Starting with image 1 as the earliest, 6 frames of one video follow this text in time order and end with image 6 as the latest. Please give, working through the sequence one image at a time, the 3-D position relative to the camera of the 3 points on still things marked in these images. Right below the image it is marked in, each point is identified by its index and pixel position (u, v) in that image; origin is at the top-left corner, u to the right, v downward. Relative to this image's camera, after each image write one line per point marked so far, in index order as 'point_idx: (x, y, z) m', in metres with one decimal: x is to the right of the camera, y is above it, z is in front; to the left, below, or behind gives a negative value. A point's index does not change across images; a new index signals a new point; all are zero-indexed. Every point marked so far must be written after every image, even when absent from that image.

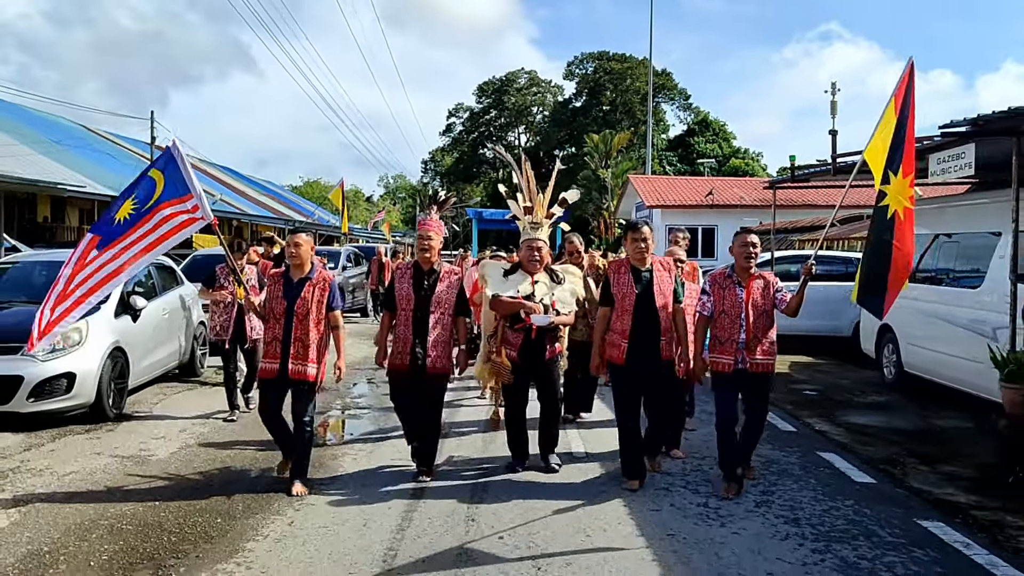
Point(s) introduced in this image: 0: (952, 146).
0: (+3.2, +1.0, +6.4) m
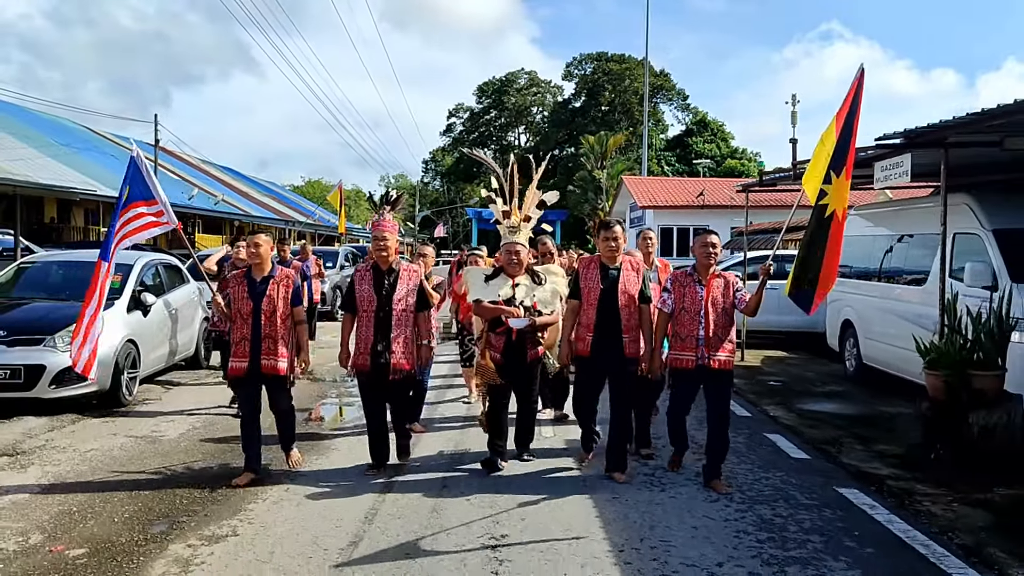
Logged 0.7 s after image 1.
0: (+3.0, +1.1, +7.0) m
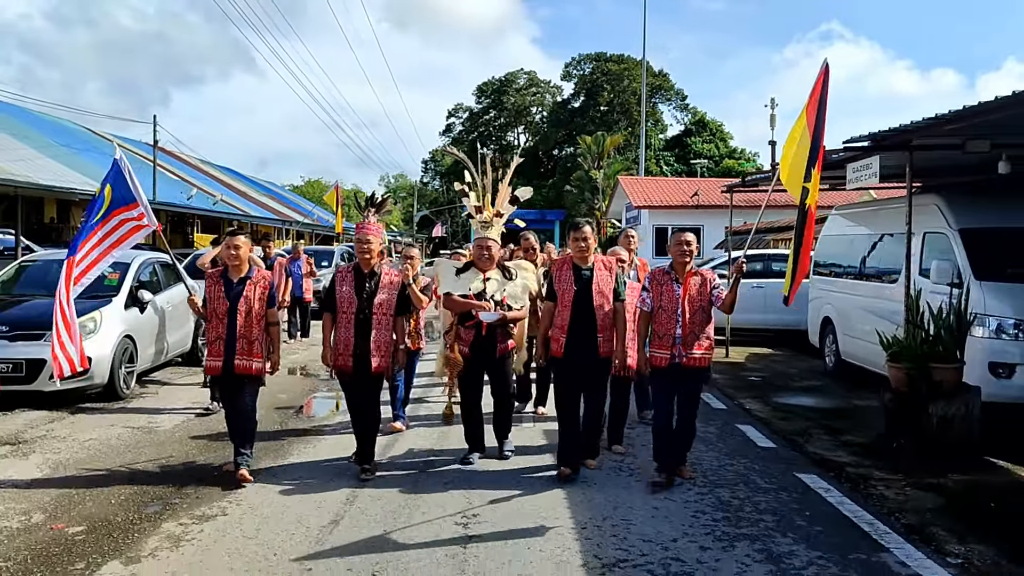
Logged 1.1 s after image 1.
0: (+2.9, +1.1, +7.2) m
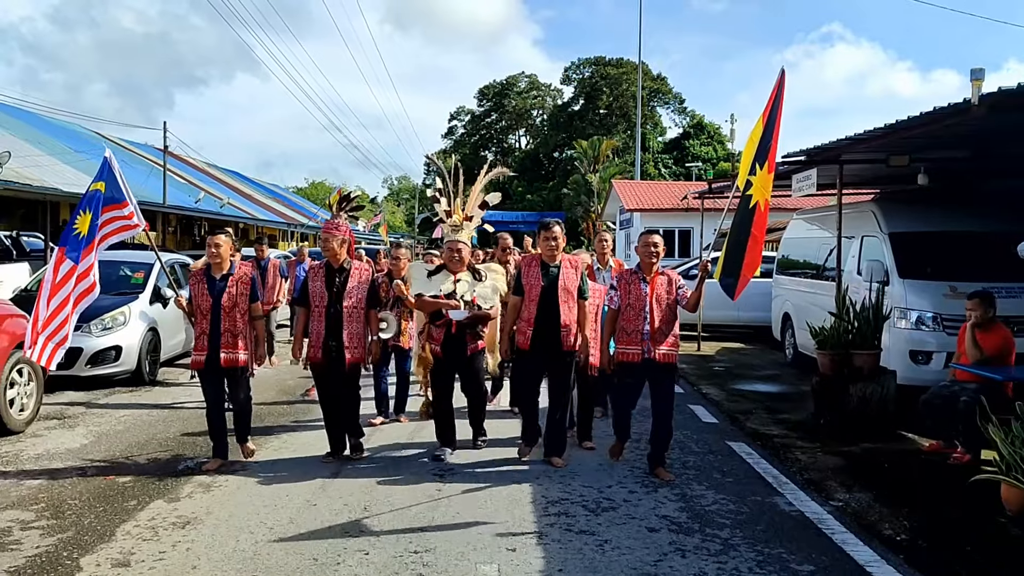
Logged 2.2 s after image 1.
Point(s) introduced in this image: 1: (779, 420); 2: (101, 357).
0: (+2.7, +1.1, +8.2) m
1: (+2.2, -1.1, +7.3) m
2: (-3.7, -0.6, +7.9) m
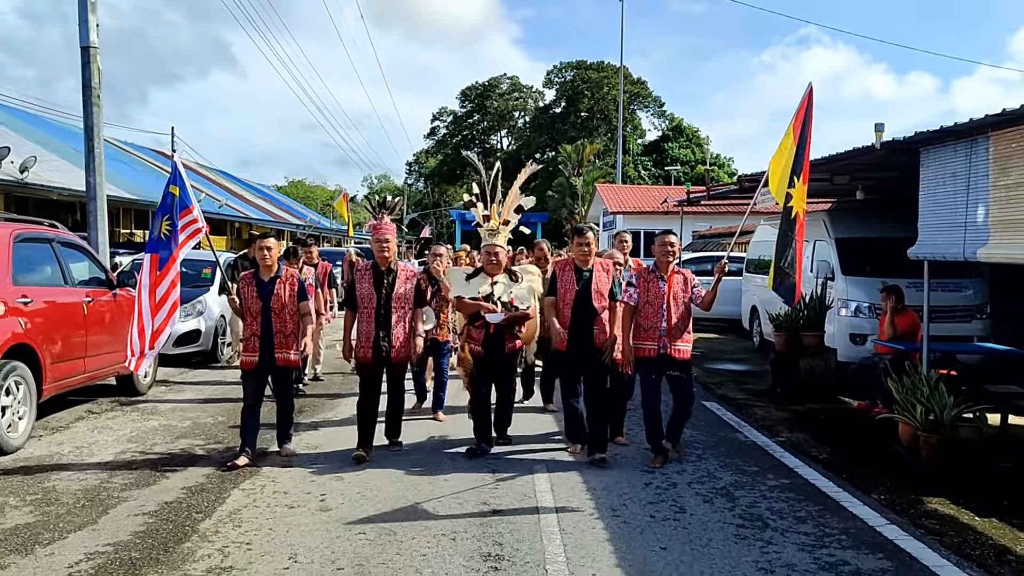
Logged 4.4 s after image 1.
0: (+2.9, +1.2, +9.9) m
1: (+2.4, -1.0, +9.0) m
2: (-3.6, -0.6, +9.5) m
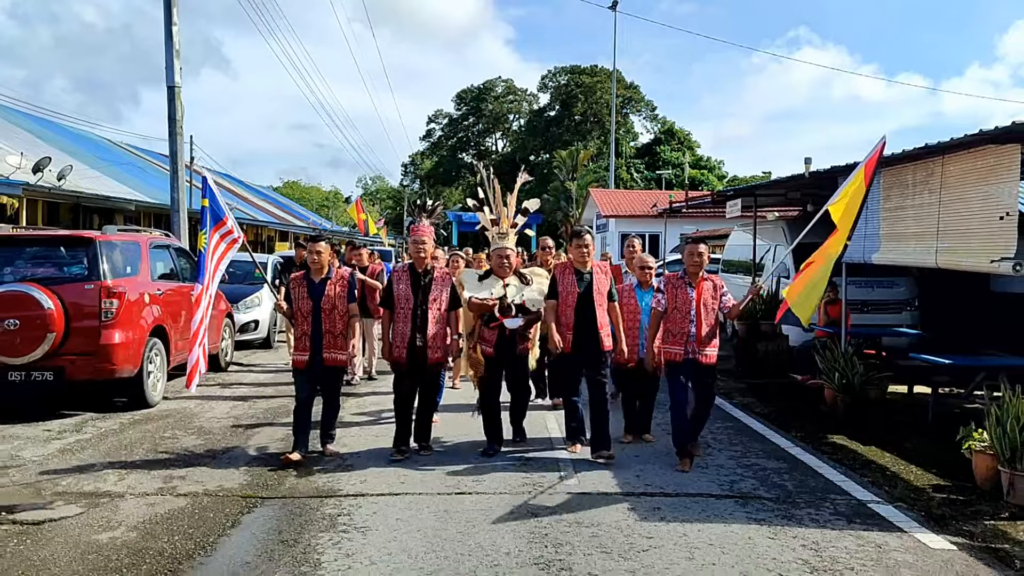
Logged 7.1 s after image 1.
0: (+3.0, +1.2, +11.8) m
1: (+2.5, -1.0, +10.9) m
2: (-3.5, -0.5, +11.3) m
